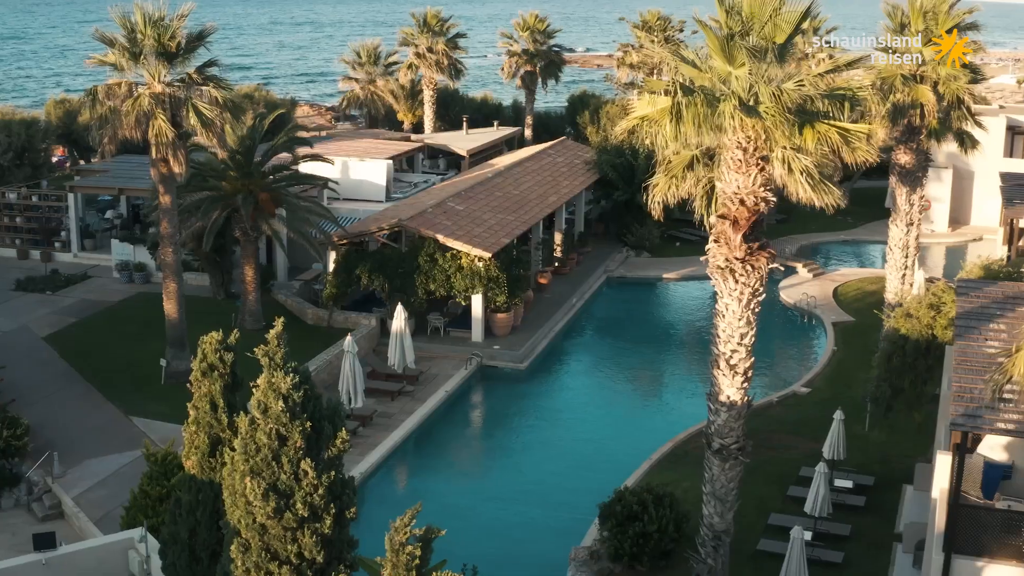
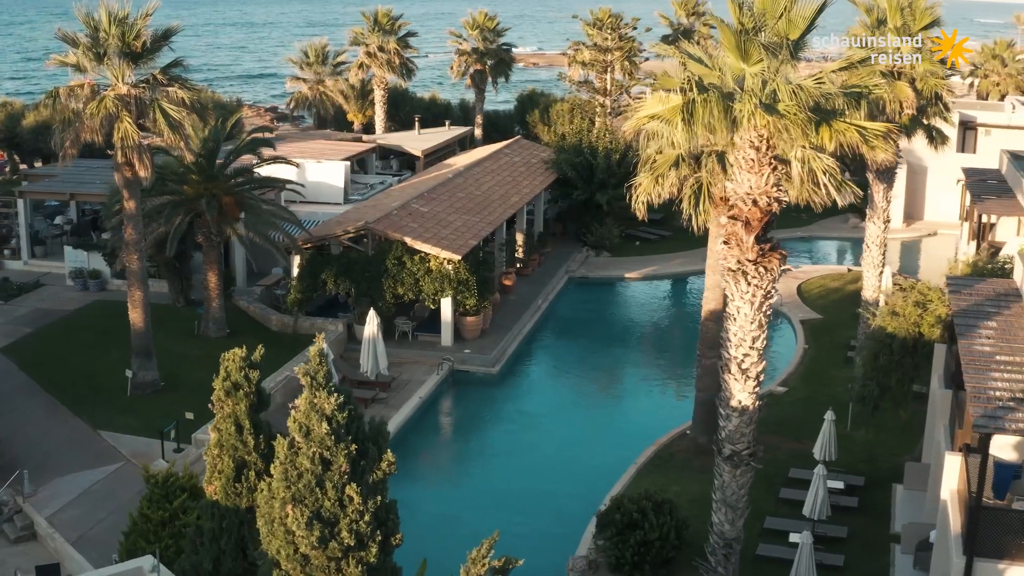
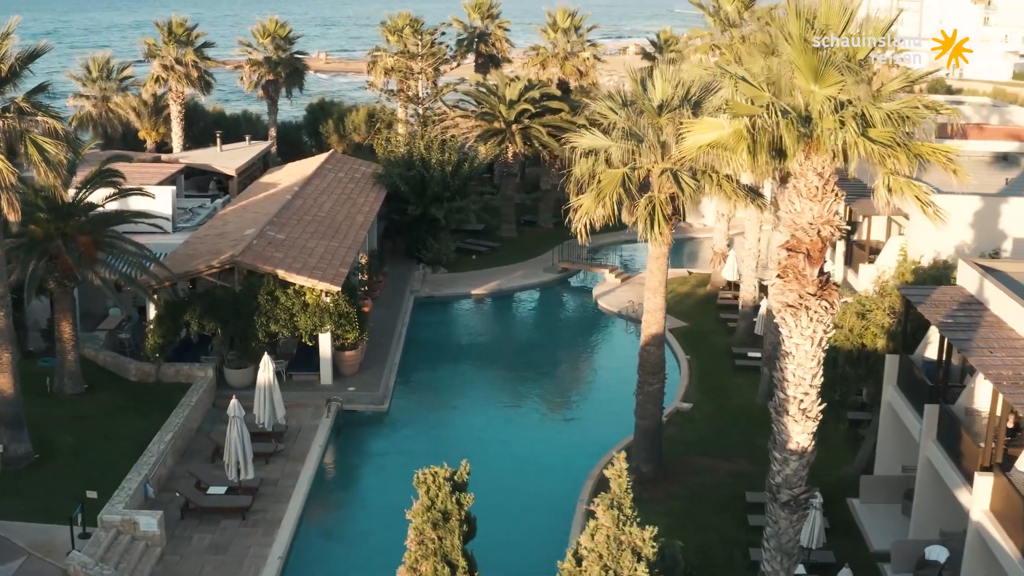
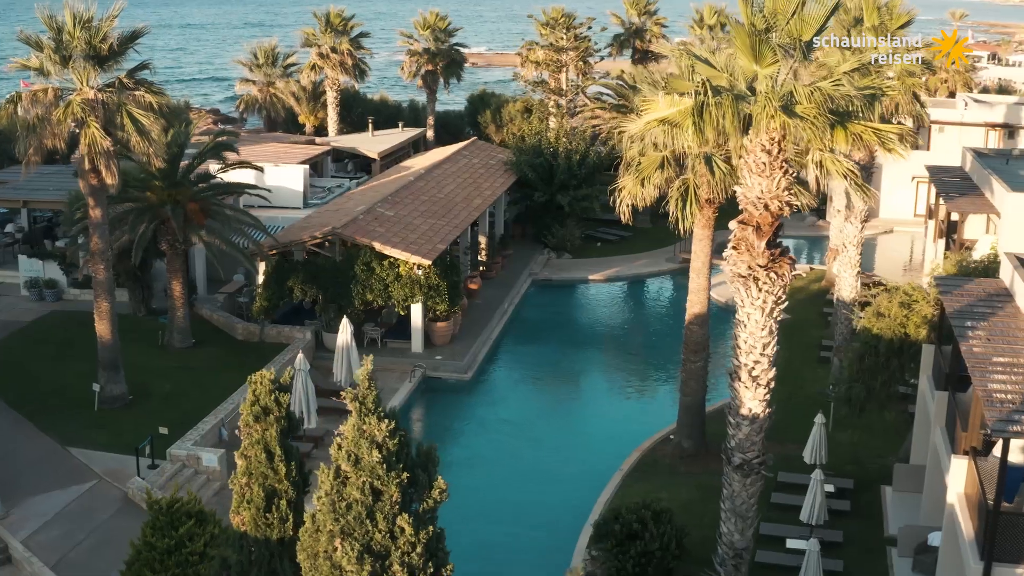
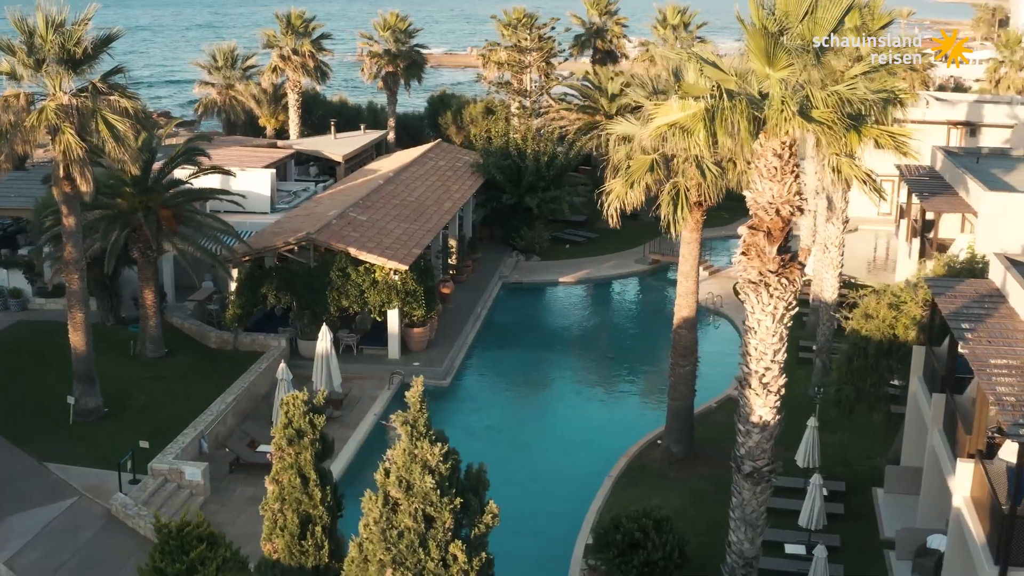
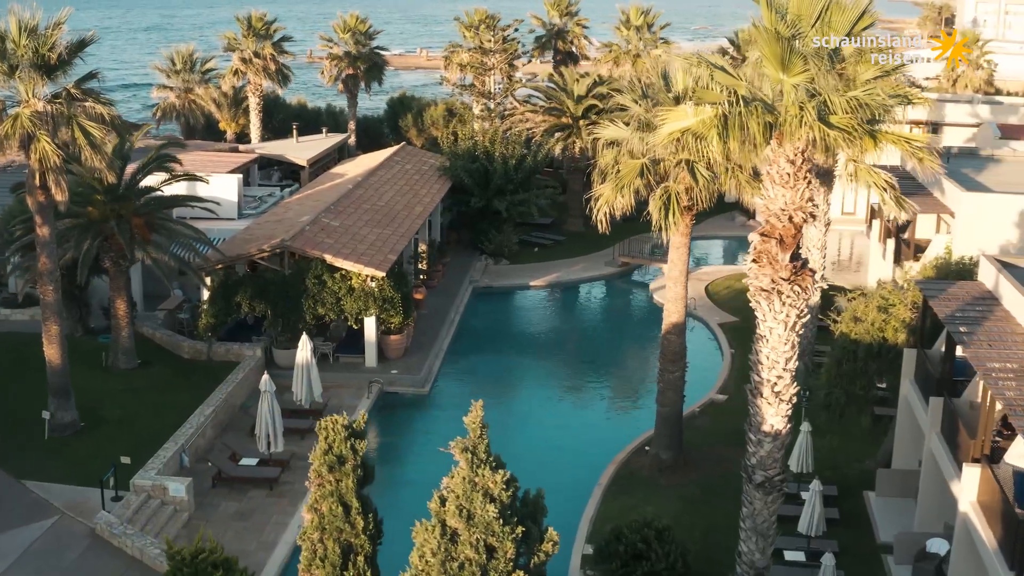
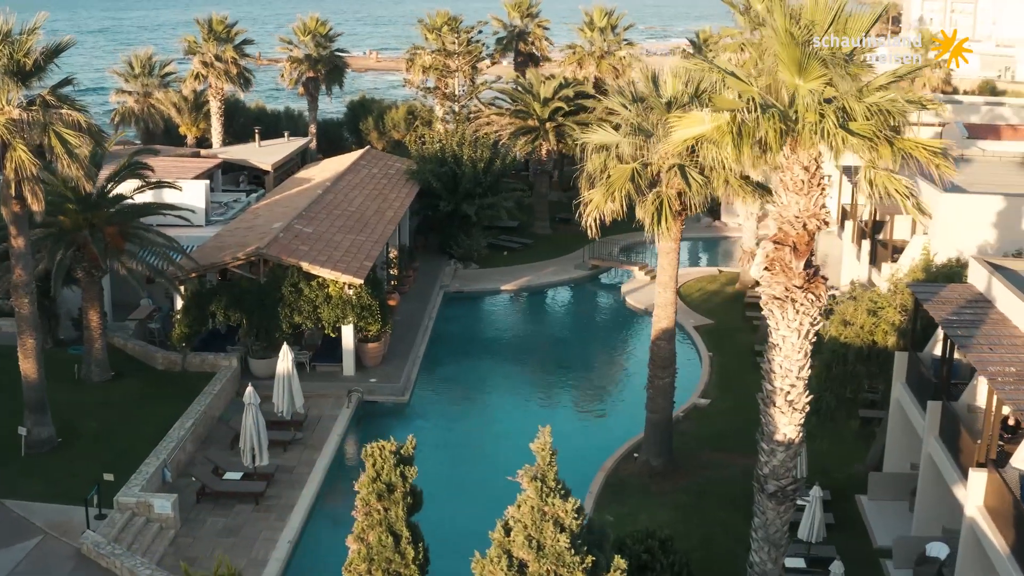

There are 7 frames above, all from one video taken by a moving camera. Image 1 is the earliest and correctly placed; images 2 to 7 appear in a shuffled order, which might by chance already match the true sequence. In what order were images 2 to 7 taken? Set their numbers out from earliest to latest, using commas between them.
2, 4, 5, 6, 7, 3
